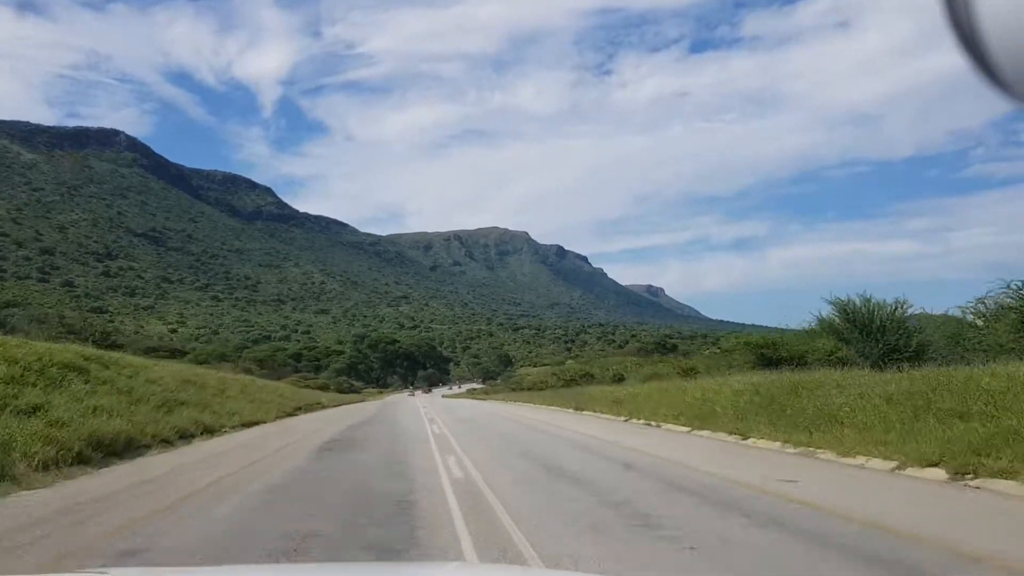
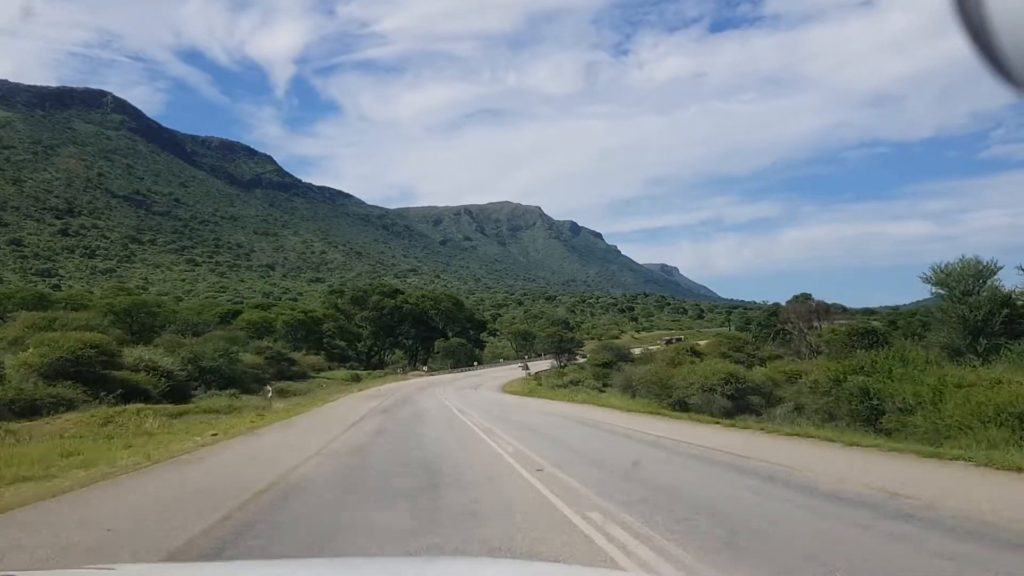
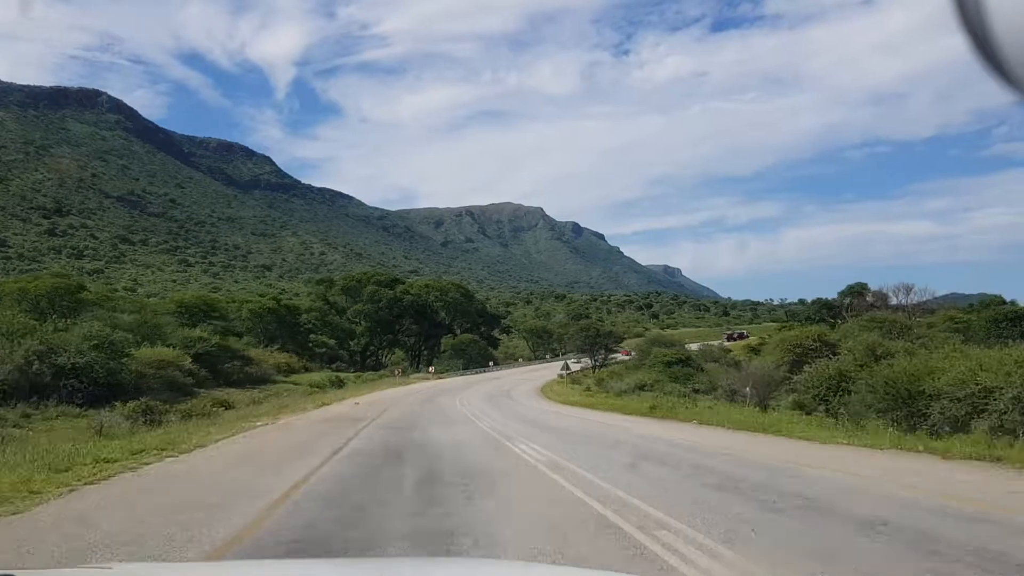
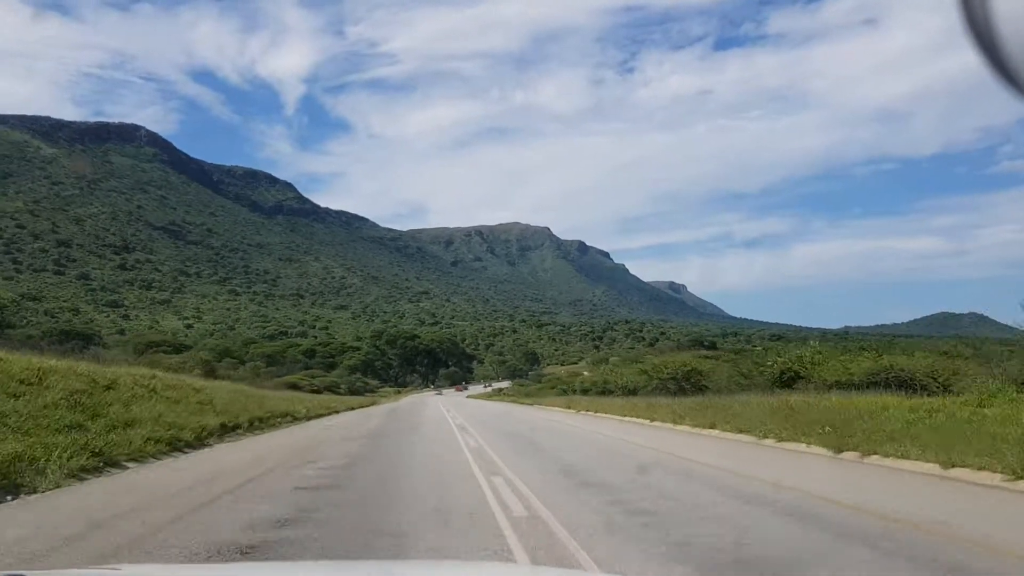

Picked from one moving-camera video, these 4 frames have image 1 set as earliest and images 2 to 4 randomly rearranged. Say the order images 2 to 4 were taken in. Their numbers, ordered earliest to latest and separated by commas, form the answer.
4, 2, 3
